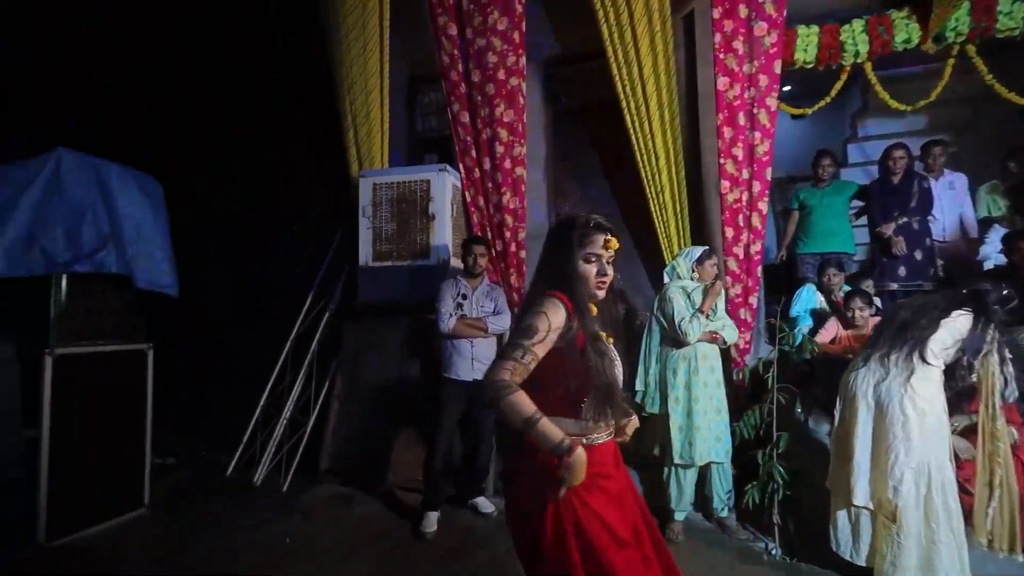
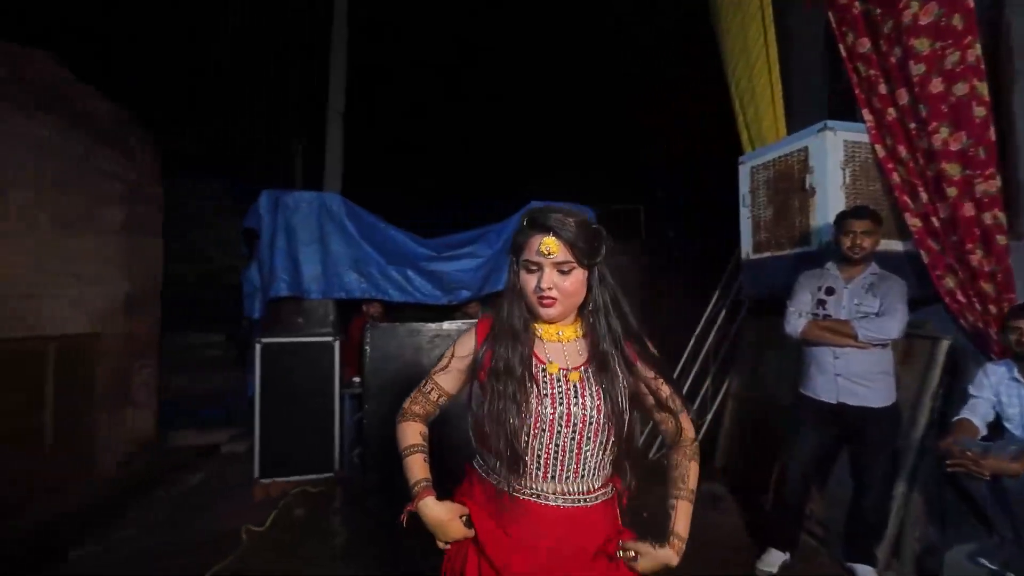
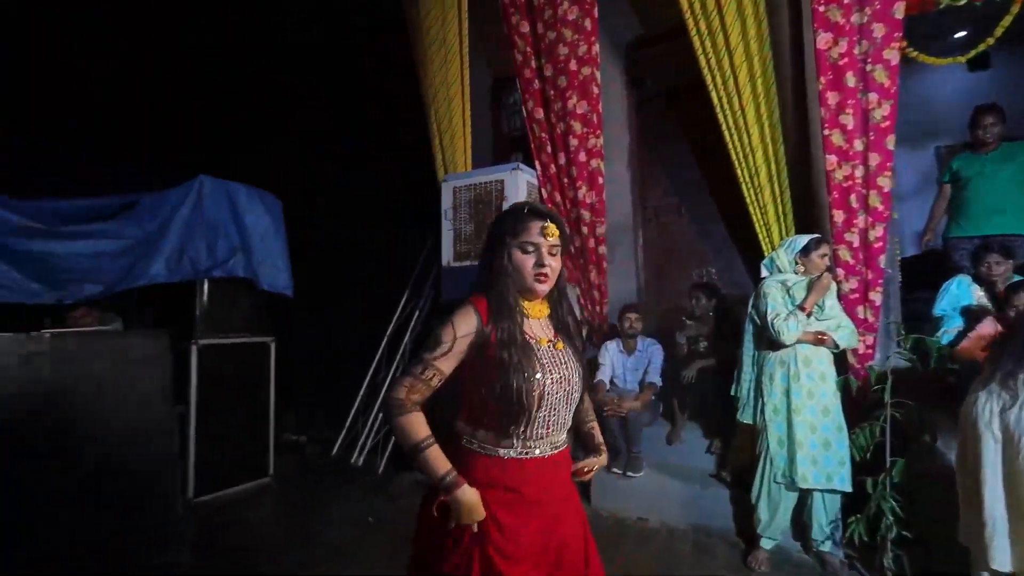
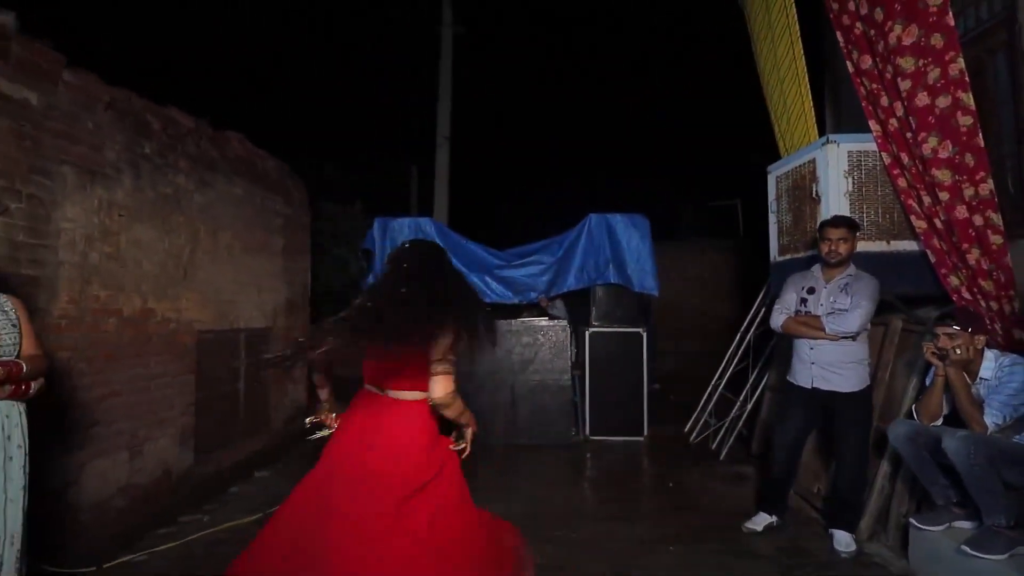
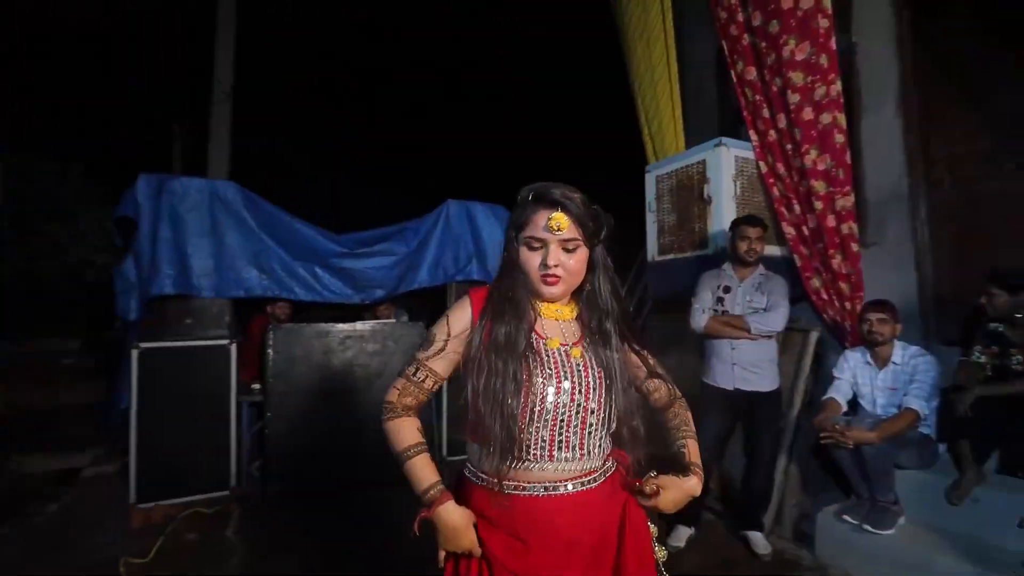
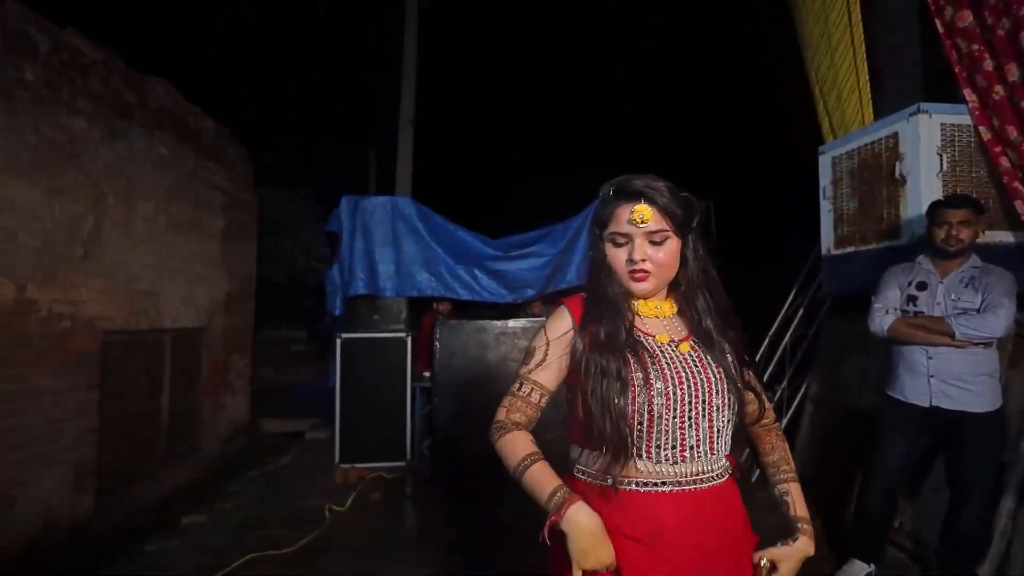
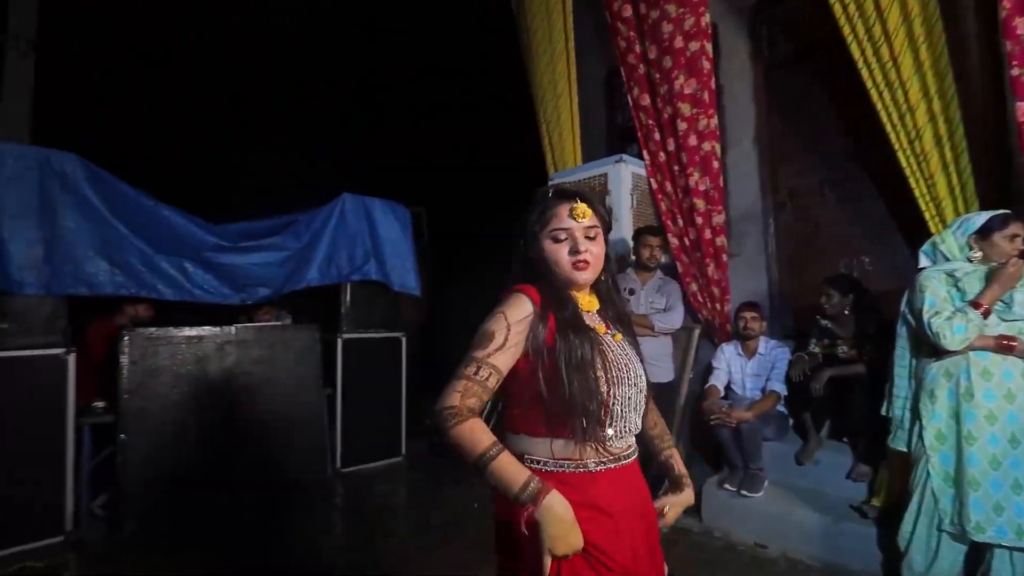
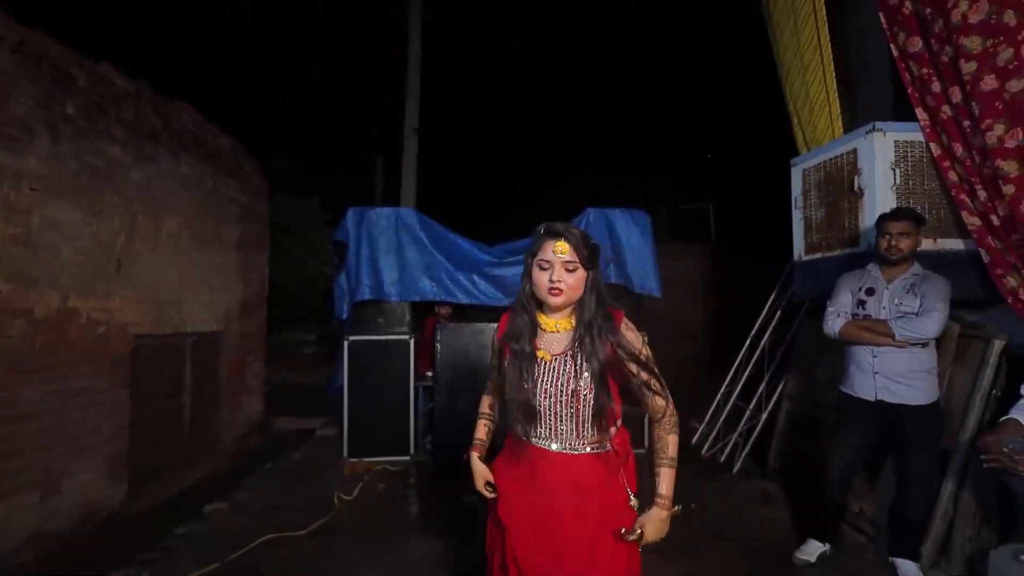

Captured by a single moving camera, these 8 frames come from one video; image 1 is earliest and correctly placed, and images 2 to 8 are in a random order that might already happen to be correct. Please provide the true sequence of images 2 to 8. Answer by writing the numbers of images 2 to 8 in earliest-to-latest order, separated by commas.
3, 7, 5, 2, 6, 8, 4
